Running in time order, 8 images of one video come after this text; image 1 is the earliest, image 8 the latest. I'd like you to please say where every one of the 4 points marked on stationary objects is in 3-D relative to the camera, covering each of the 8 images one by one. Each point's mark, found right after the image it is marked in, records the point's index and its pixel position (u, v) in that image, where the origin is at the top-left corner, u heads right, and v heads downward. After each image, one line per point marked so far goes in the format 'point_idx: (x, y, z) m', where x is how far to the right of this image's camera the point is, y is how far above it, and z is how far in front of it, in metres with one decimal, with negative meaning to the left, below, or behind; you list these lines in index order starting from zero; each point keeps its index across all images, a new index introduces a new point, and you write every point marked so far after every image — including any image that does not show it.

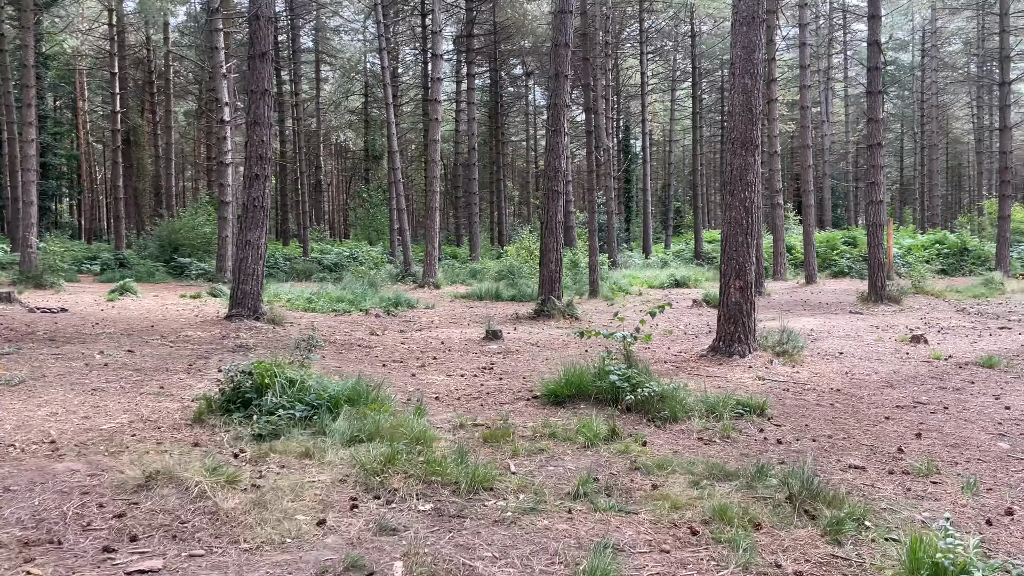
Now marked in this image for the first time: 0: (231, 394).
0: (-1.5, -0.6, +4.3) m
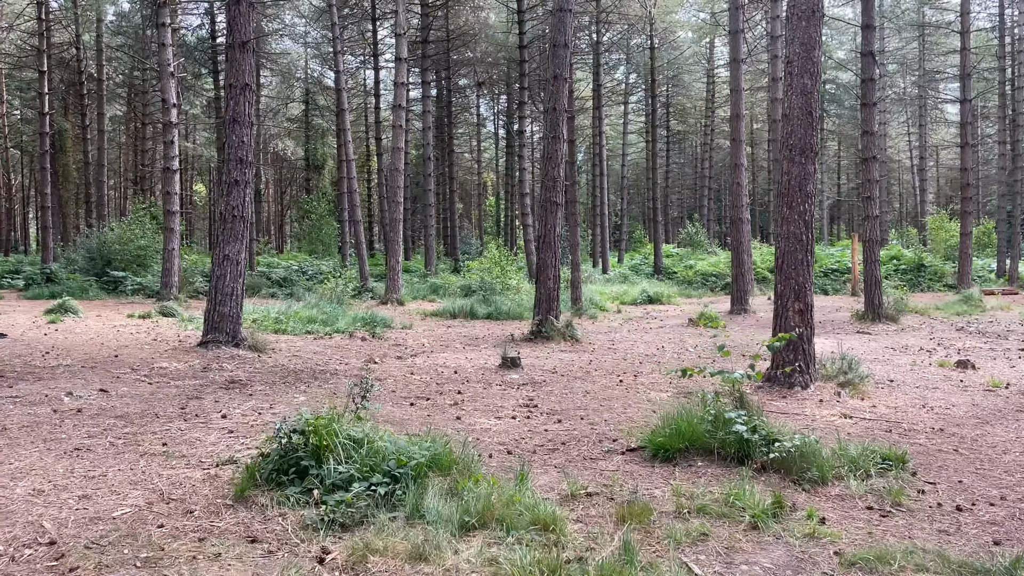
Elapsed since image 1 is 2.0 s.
0: (-1.0, -0.7, +3.3) m
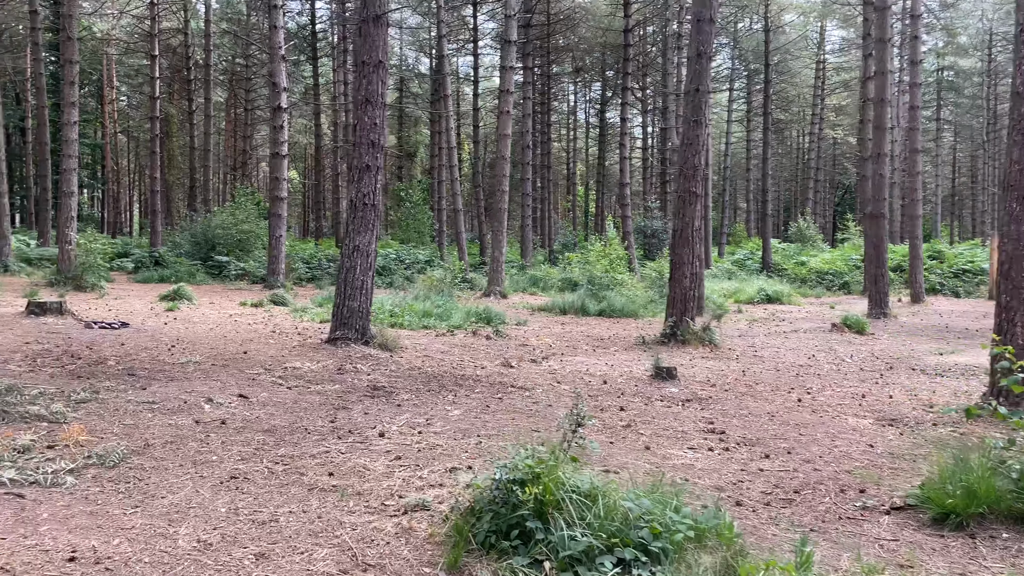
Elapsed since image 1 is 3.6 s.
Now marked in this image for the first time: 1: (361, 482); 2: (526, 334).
0: (0.0, -0.8, +2.6) m
1: (-0.6, -0.8, +3.3) m
2: (+0.2, -0.6, +10.2) m
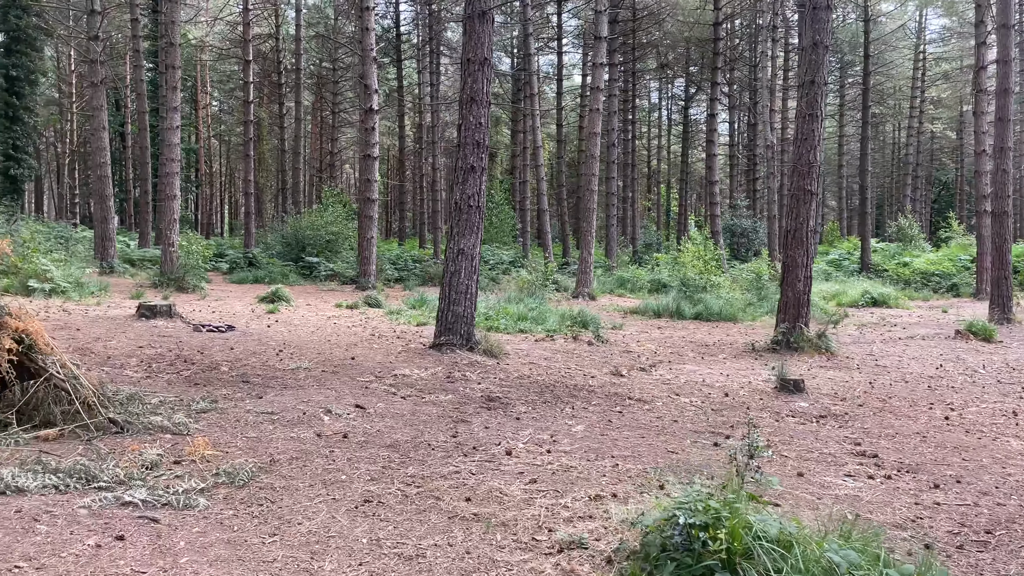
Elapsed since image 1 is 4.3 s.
0: (+0.5, -0.8, +2.3) m
1: (0.0, -0.9, +3.1) m
2: (+1.4, -0.6, +9.8) m
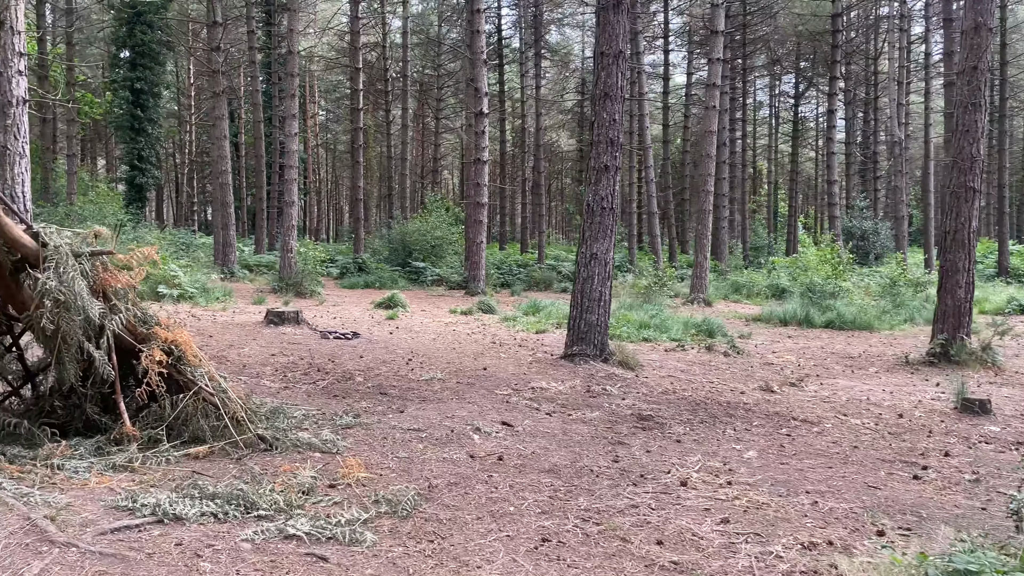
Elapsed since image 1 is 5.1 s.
0: (+1.1, -0.8, +1.8) m
1: (+0.6, -0.9, +2.6) m
2: (+2.9, -0.7, +9.2) m
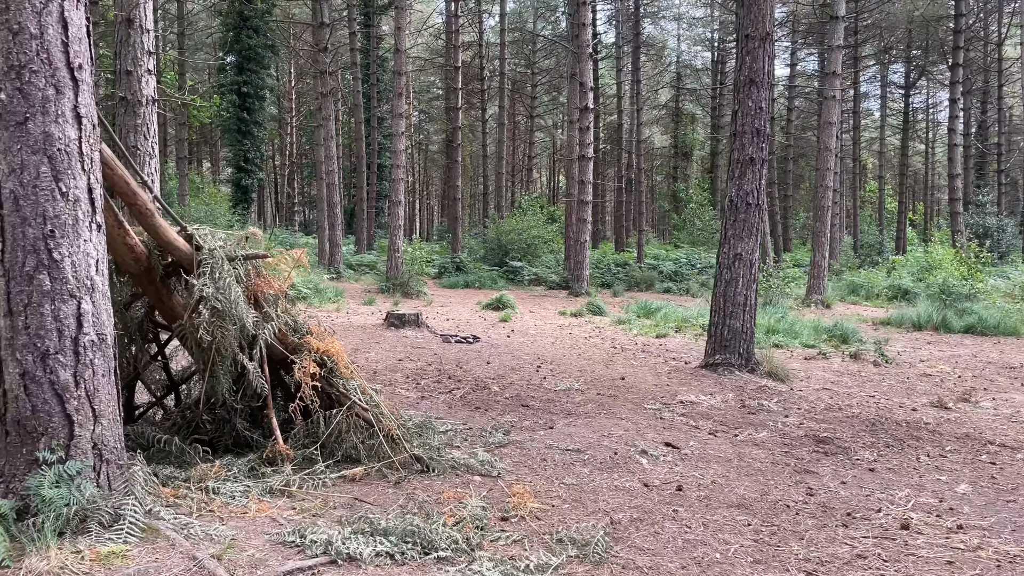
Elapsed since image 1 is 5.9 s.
0: (+1.6, -0.9, +1.3) m
1: (+1.3, -0.9, +2.1) m
2: (+4.2, -0.7, +8.4) m
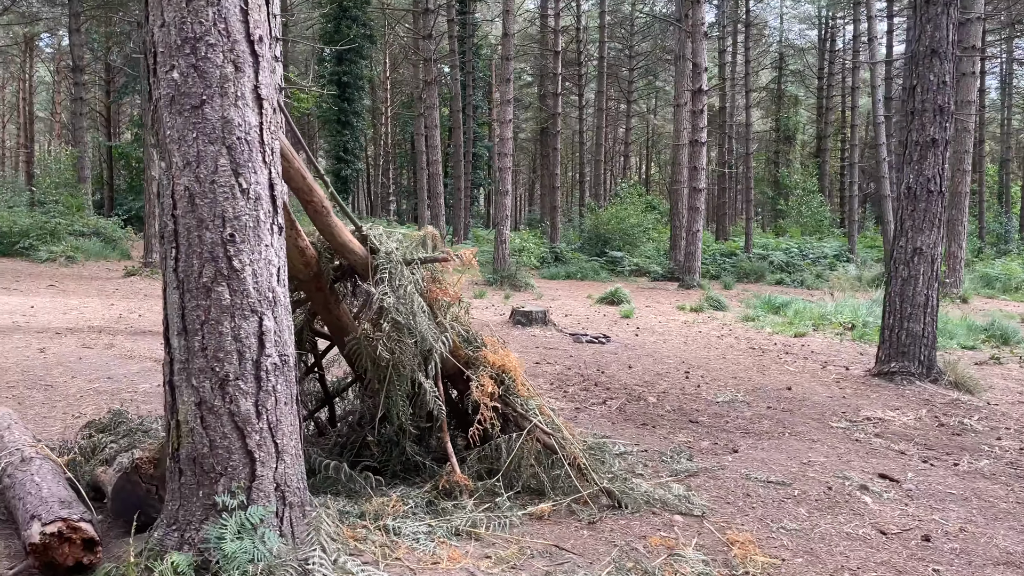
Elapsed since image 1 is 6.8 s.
0: (+2.1, -0.9, +0.6) m
1: (+1.9, -1.0, +1.5) m
2: (+5.4, -0.7, +7.5) m
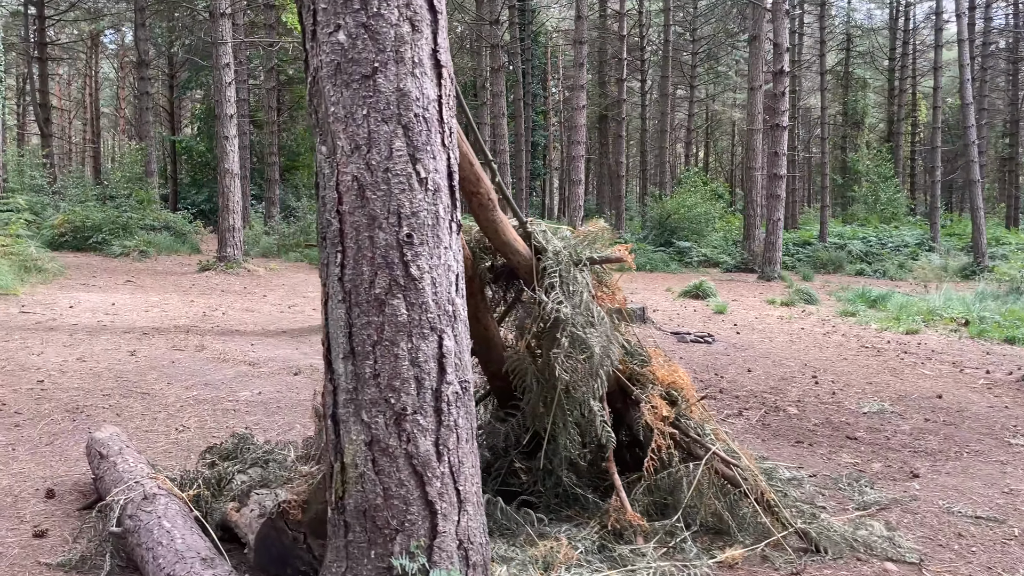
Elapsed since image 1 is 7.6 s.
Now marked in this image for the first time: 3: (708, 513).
0: (+2.5, -1.0, +0.1) m
1: (+2.3, -1.0, +1.0) m
2: (+6.2, -0.6, +6.7) m
3: (+0.6, -0.7, +2.4) m
